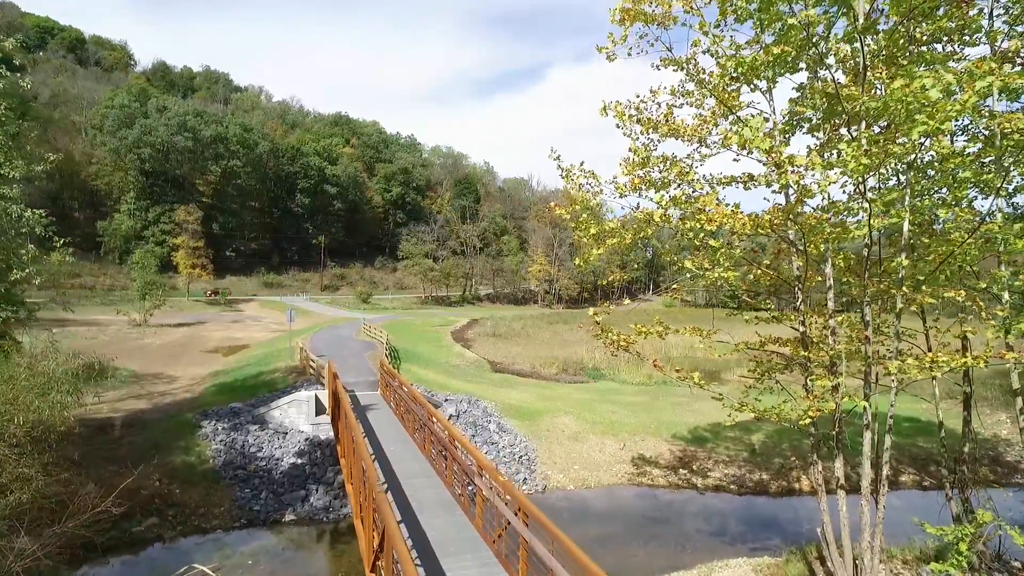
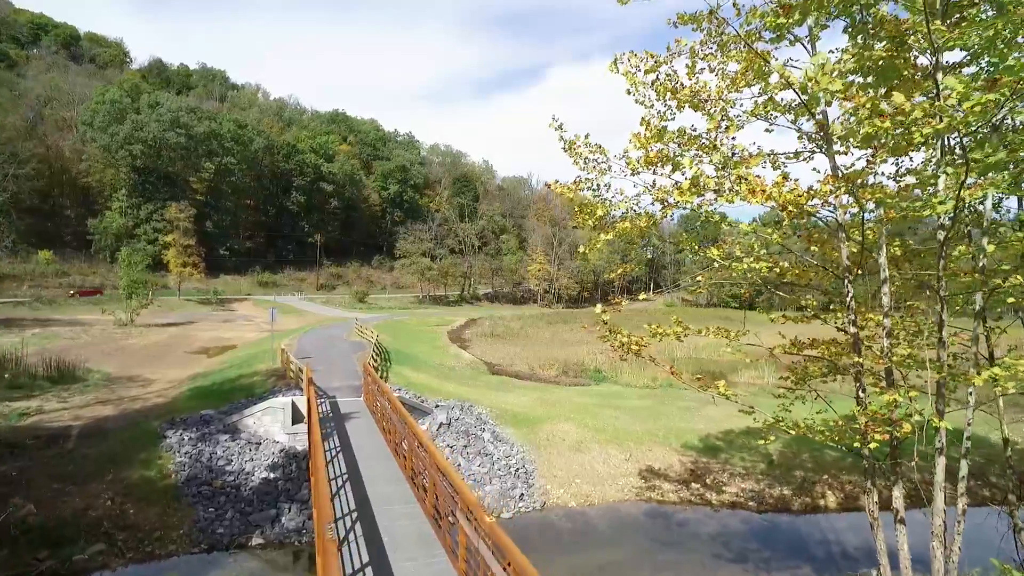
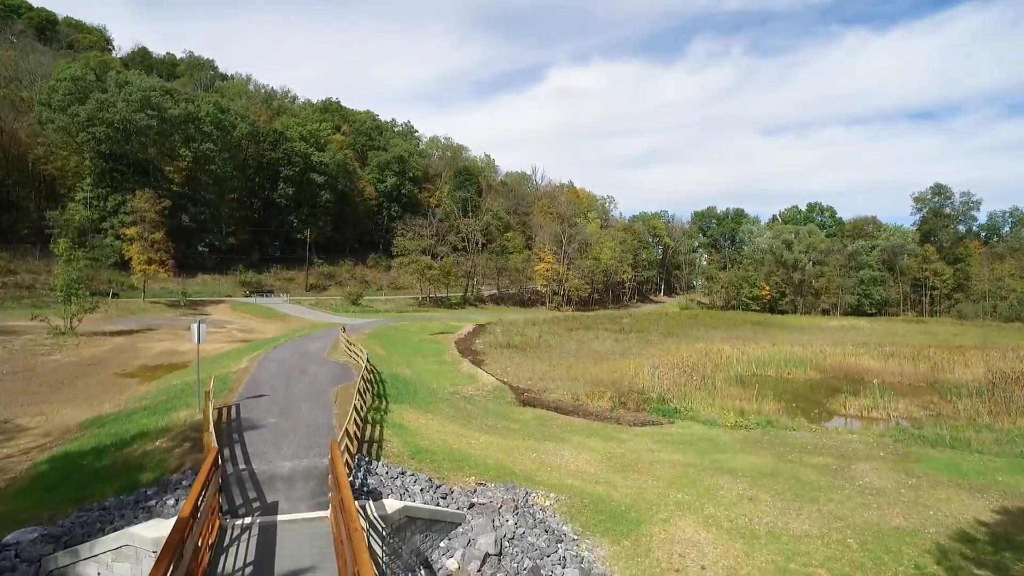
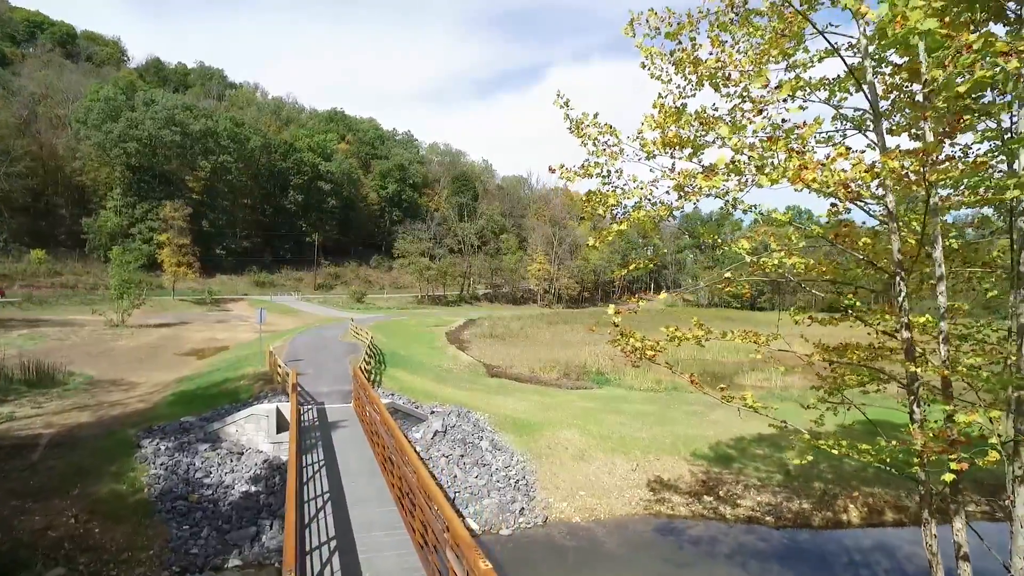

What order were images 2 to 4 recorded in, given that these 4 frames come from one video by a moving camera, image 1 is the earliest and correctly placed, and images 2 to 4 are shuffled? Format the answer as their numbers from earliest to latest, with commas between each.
2, 4, 3
